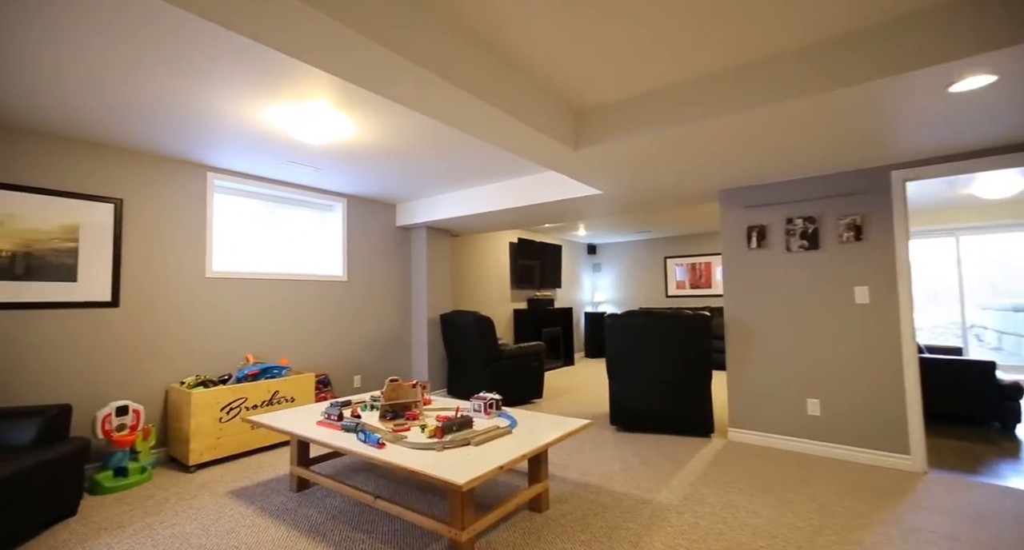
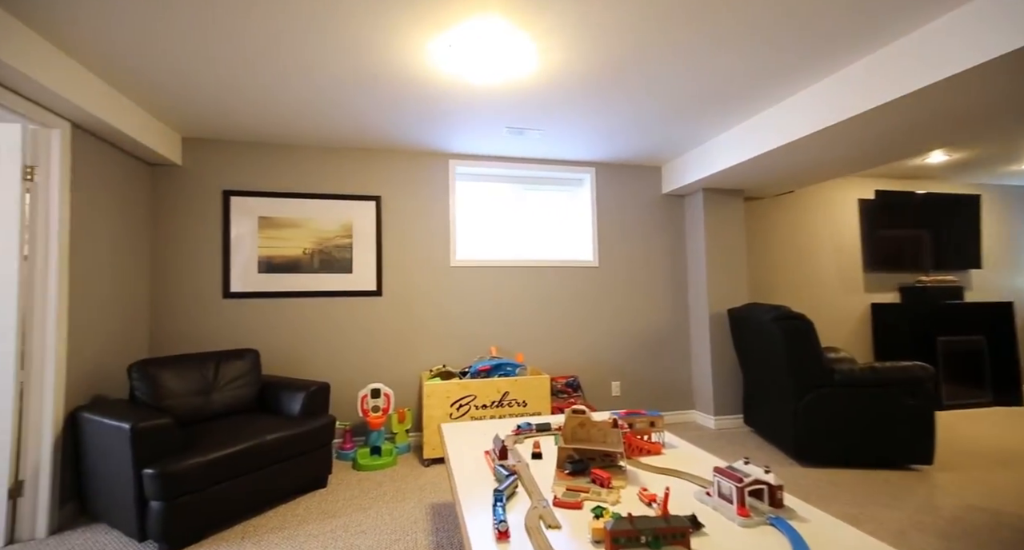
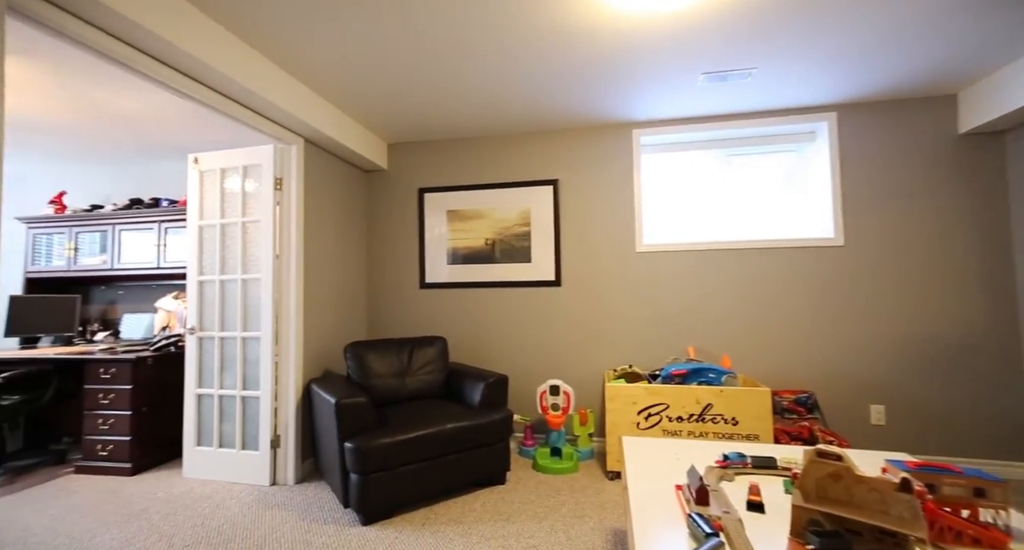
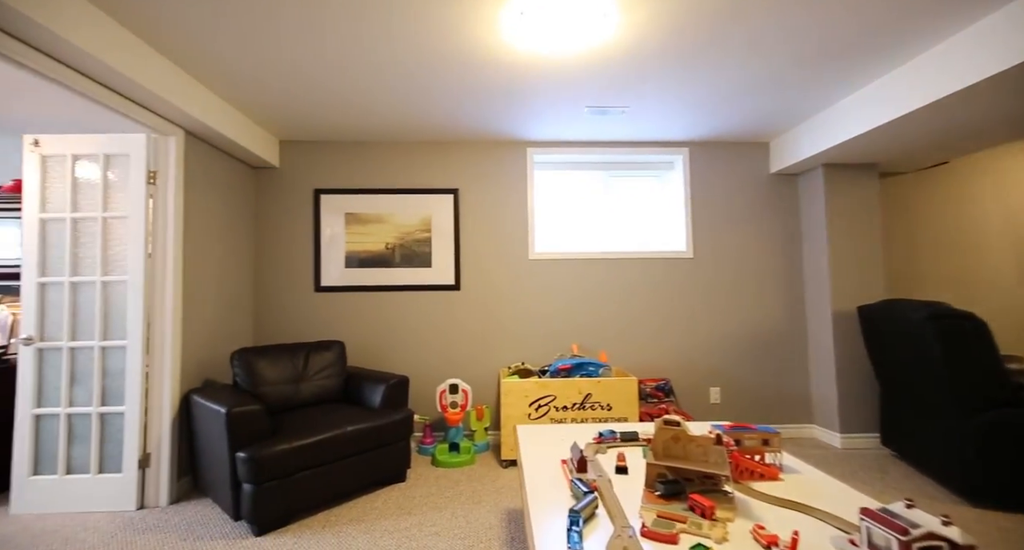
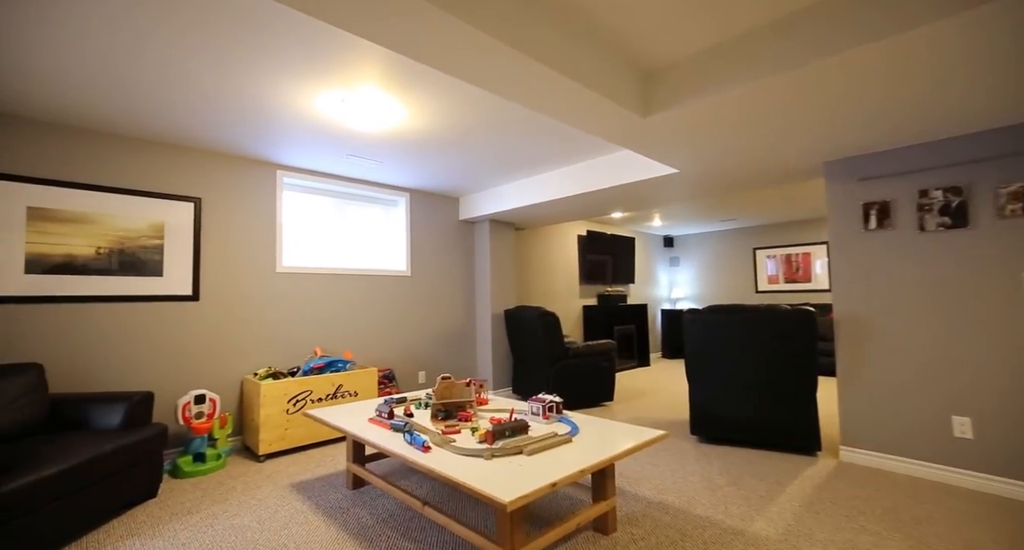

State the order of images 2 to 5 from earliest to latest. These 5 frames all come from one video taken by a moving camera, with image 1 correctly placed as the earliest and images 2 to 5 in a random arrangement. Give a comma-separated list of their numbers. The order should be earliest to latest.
5, 2, 4, 3
